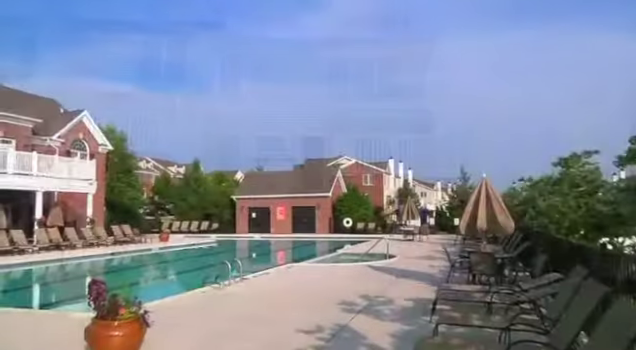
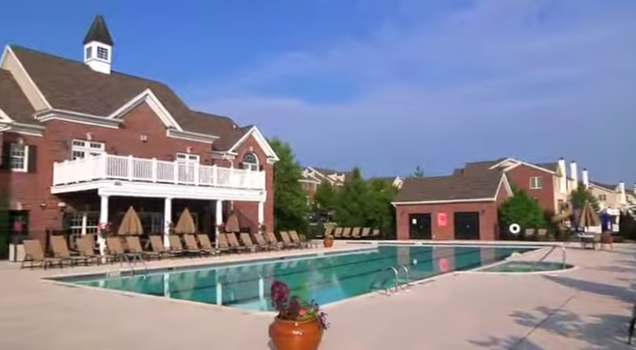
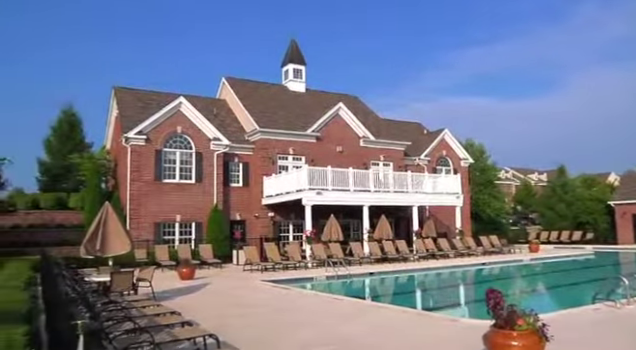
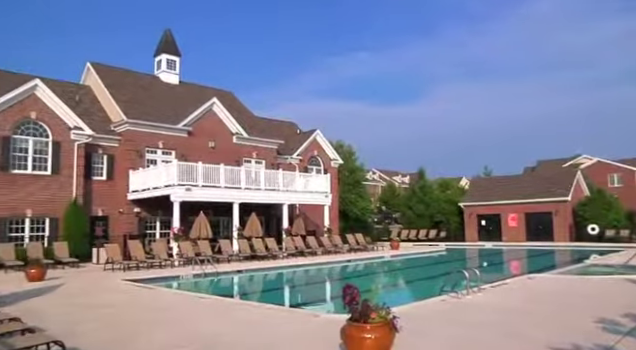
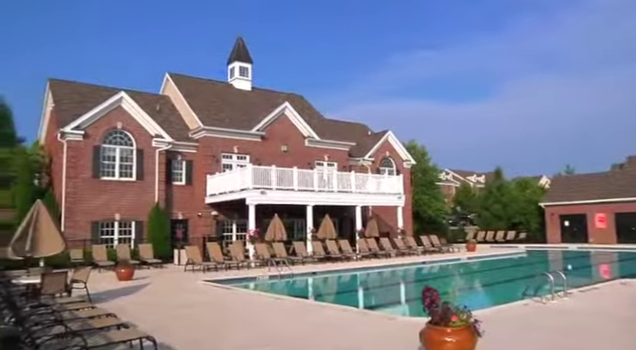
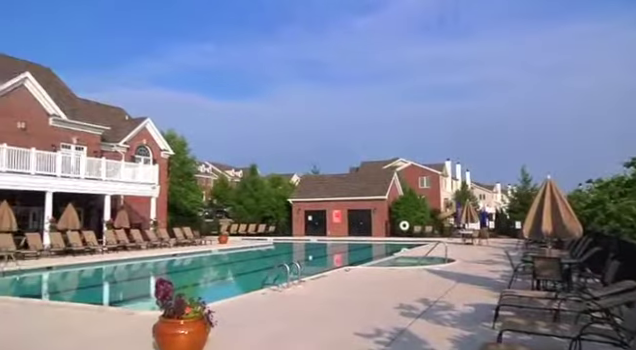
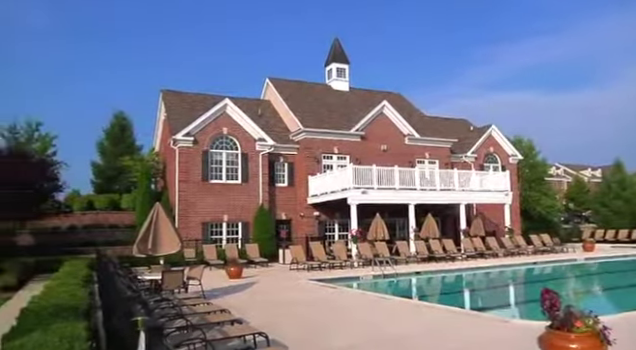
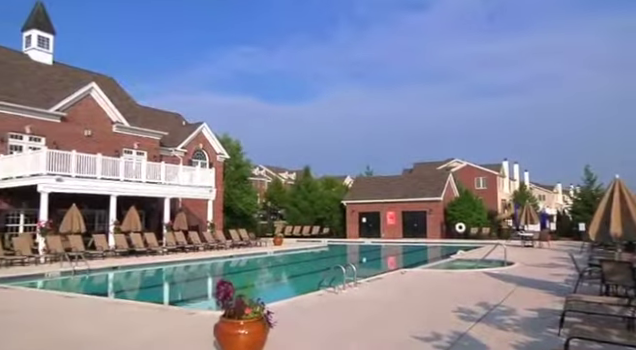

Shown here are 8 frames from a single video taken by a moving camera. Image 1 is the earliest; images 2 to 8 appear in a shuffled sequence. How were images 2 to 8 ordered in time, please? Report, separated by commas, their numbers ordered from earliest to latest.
6, 8, 2, 4, 5, 3, 7
